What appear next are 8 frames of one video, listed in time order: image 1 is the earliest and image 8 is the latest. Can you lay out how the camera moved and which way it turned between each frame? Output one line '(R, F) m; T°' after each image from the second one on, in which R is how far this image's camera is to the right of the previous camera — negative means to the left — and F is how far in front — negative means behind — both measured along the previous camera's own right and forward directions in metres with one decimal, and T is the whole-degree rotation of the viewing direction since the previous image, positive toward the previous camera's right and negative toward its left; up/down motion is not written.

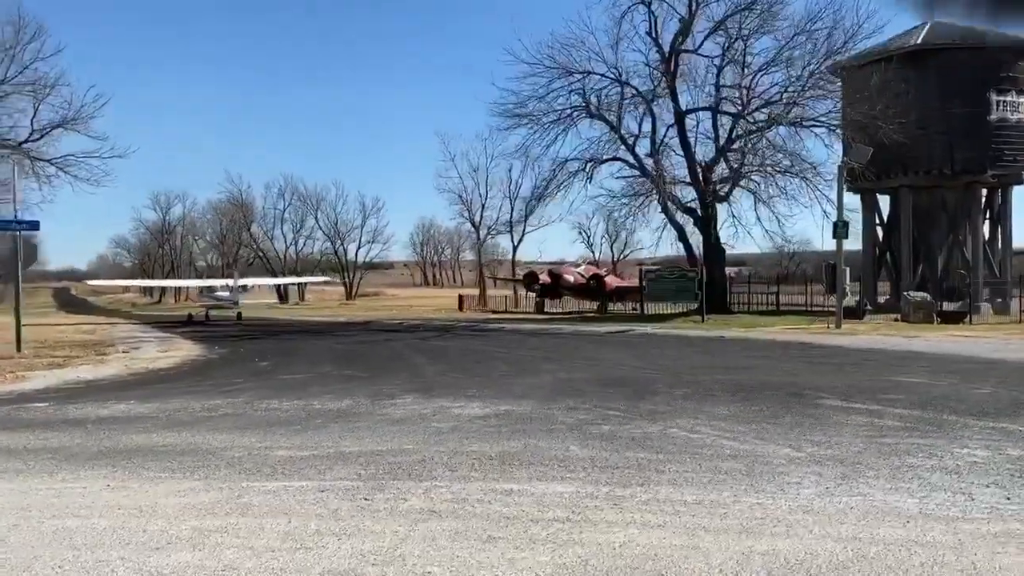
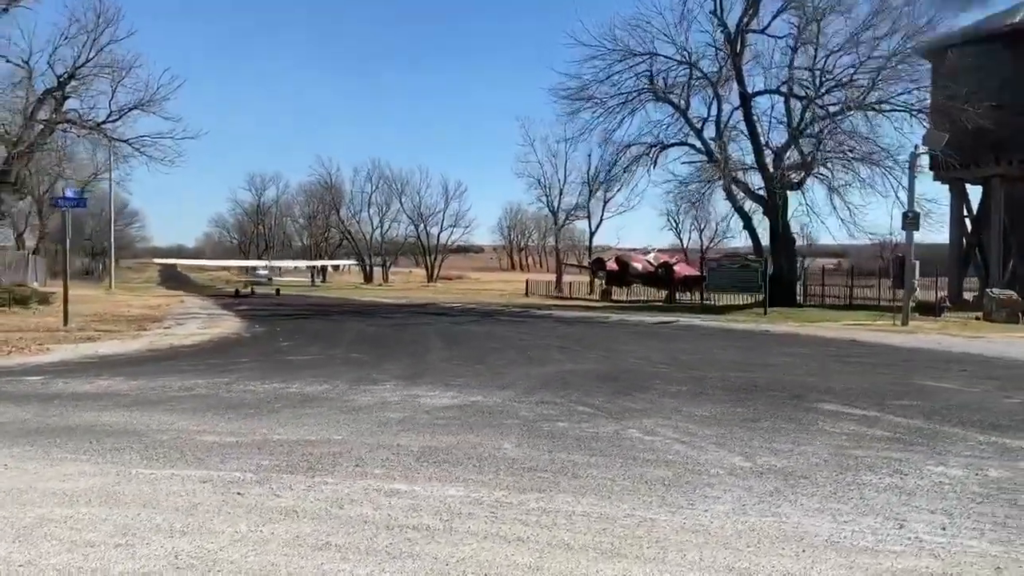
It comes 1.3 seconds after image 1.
(+1.3, +0.5) m; -6°
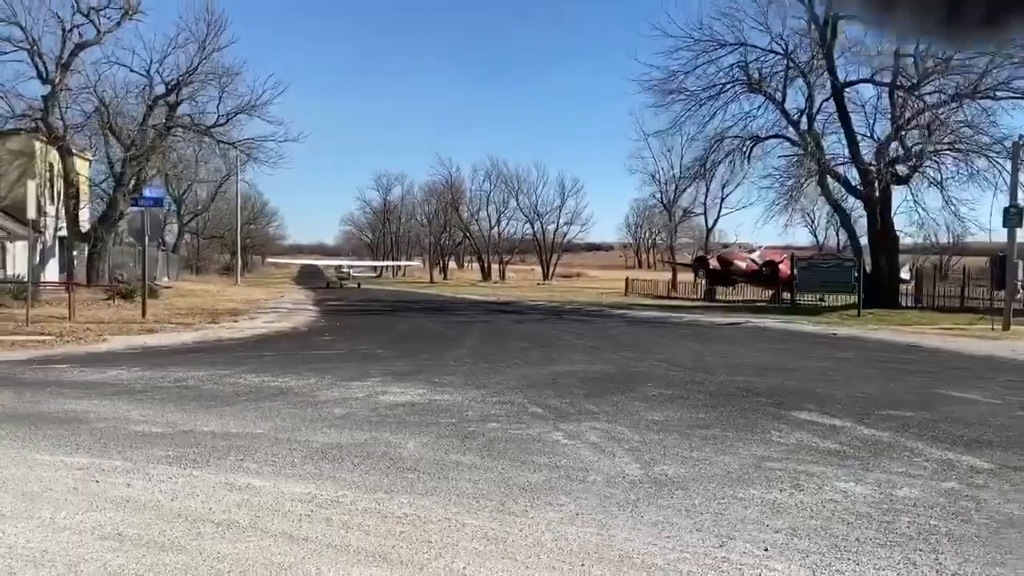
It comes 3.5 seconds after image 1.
(+1.9, +0.2) m; -8°
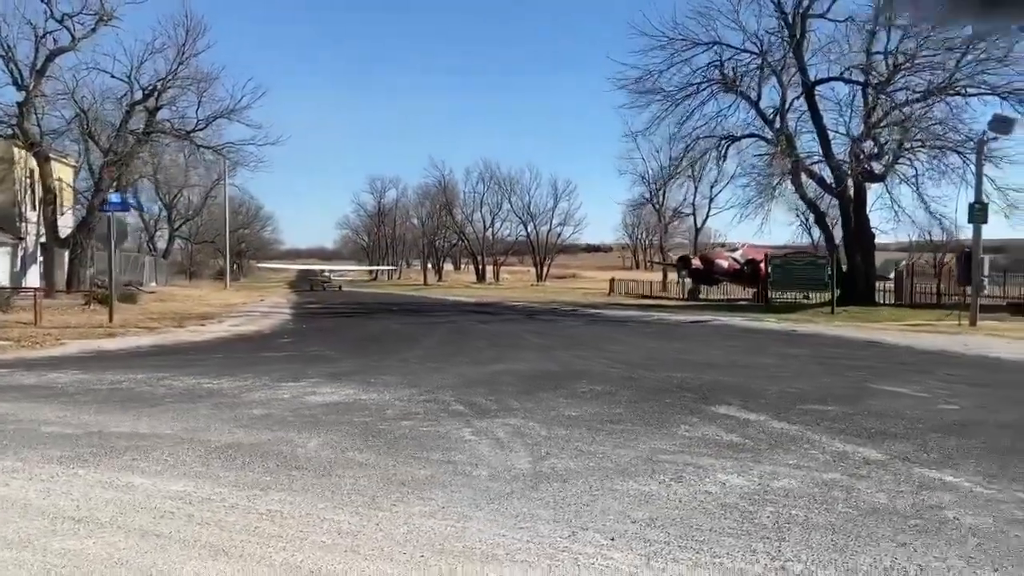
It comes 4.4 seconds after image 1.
(+0.8, -0.1) m; 0°
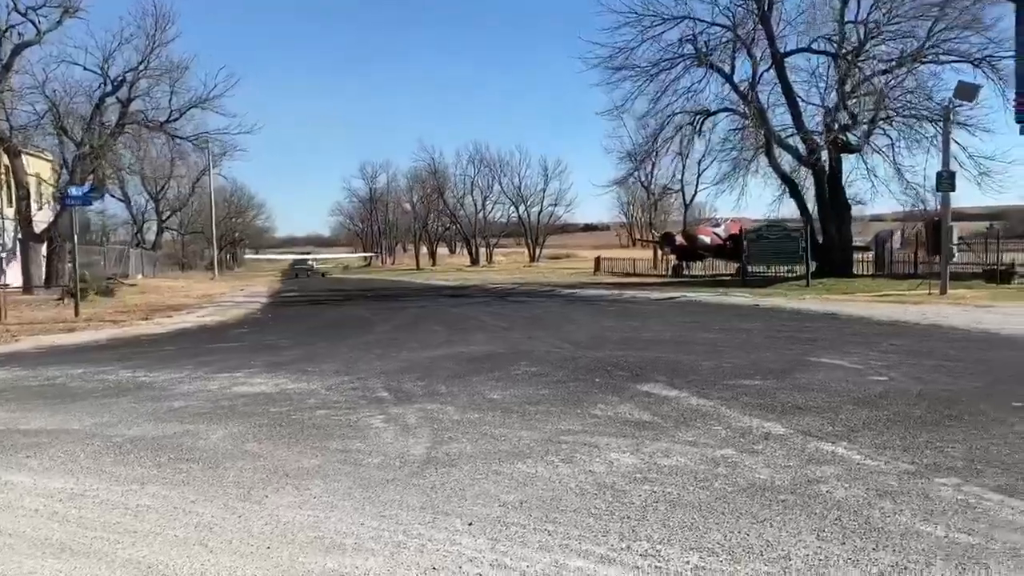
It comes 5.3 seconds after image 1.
(+0.8, +0.1) m; 0°
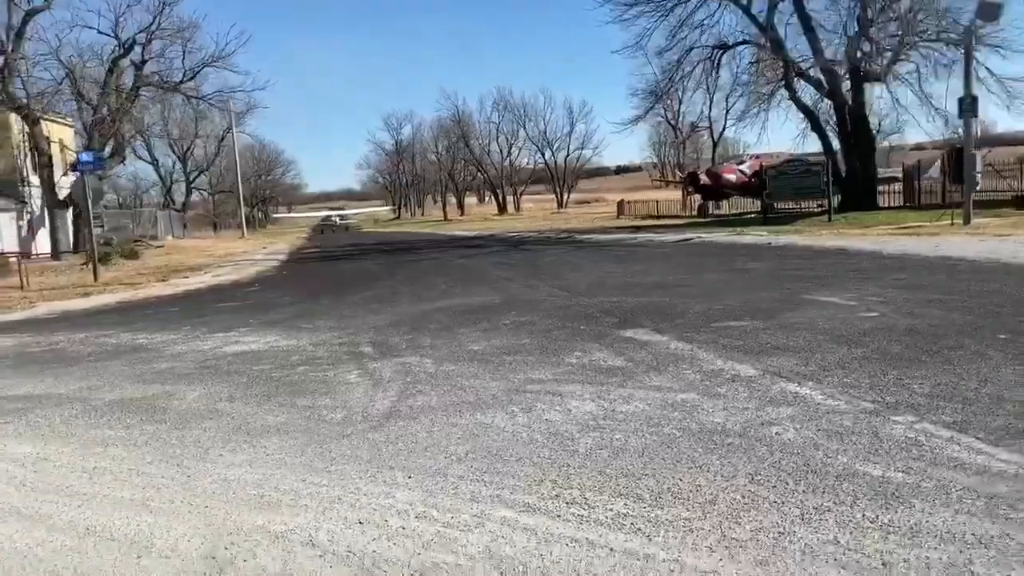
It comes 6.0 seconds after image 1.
(+0.6, +0.1) m; -2°
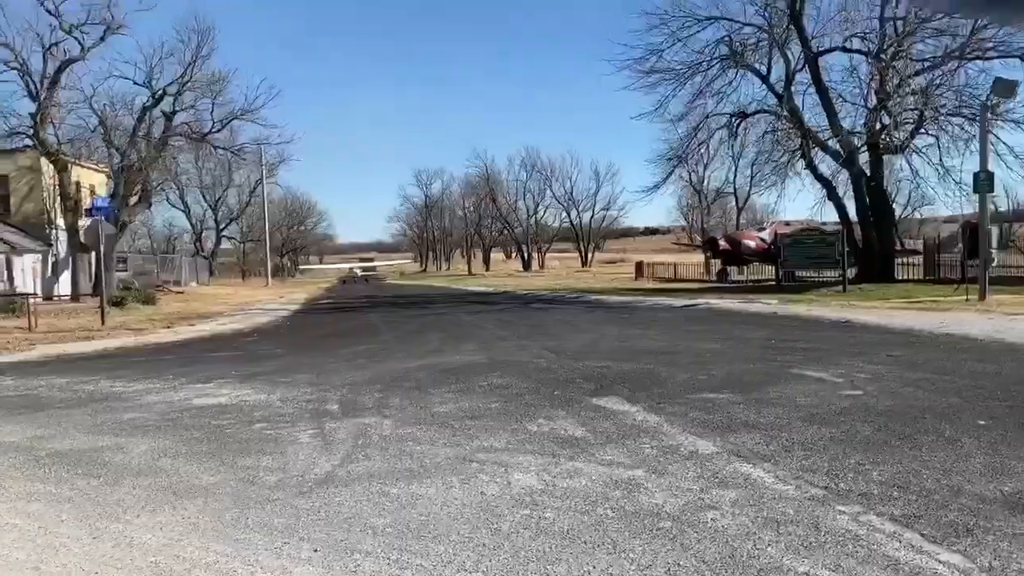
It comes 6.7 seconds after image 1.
(+0.6, +0.2) m; -2°
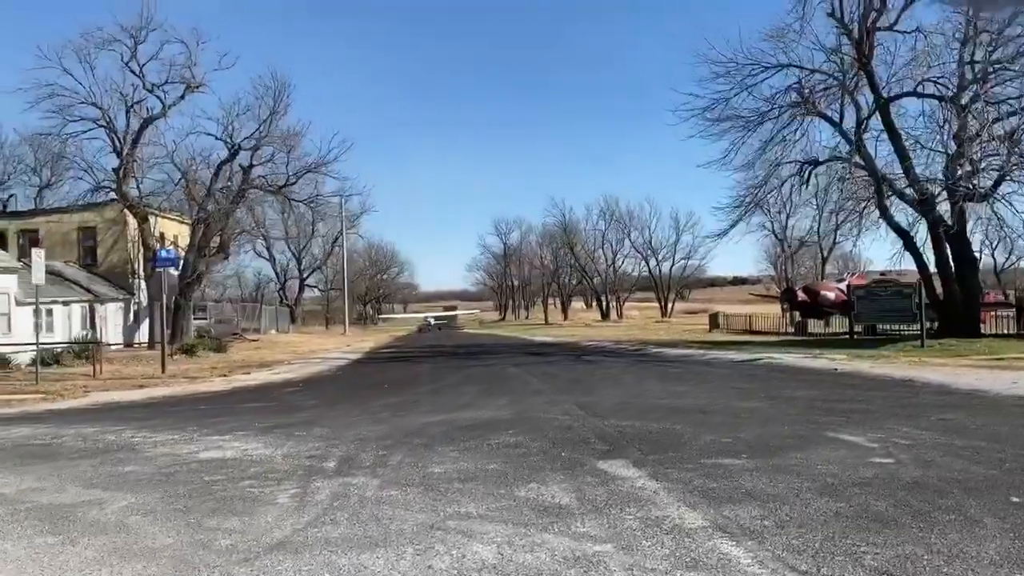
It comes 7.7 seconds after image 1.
(+0.8, +0.3) m; -5°
